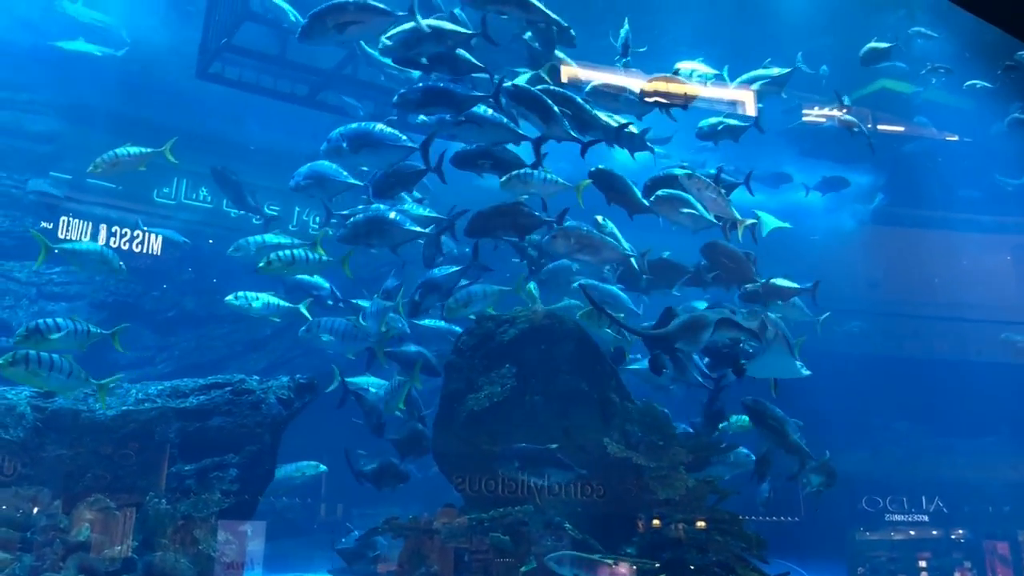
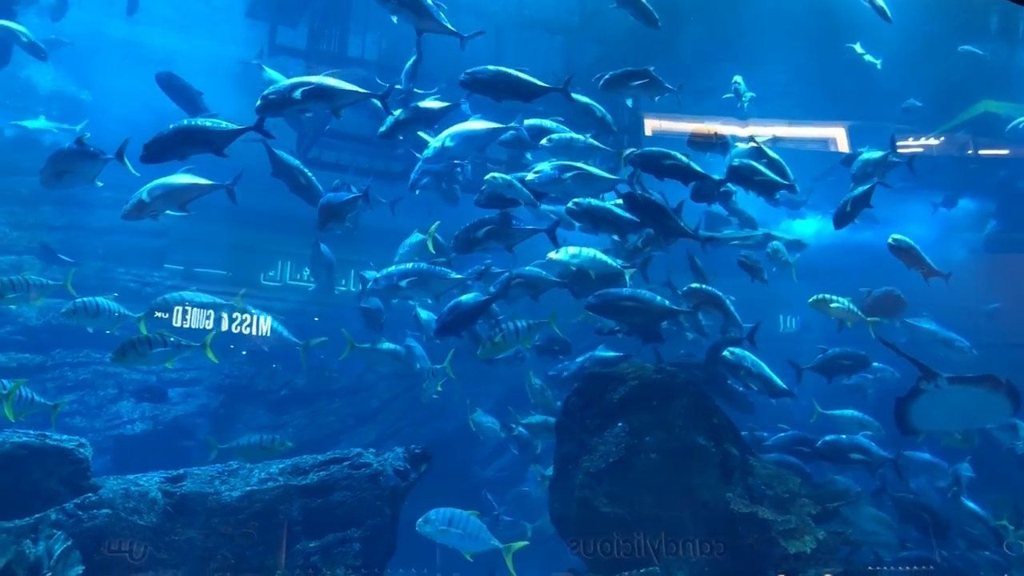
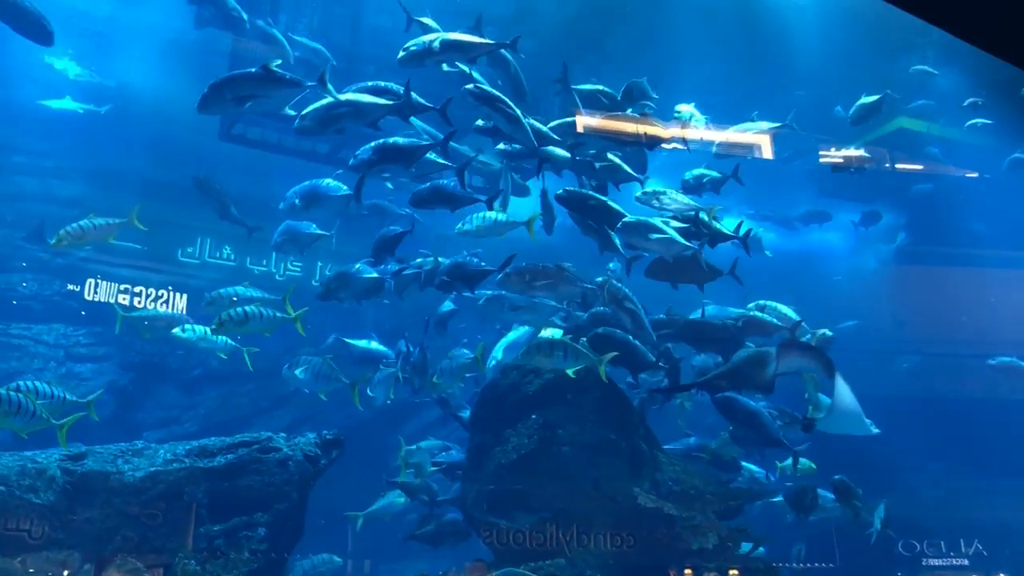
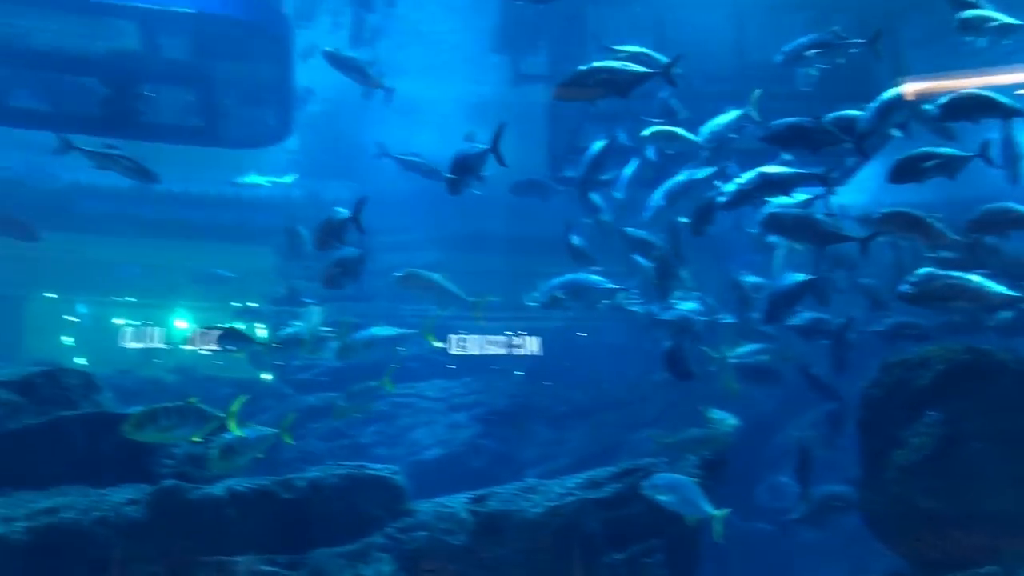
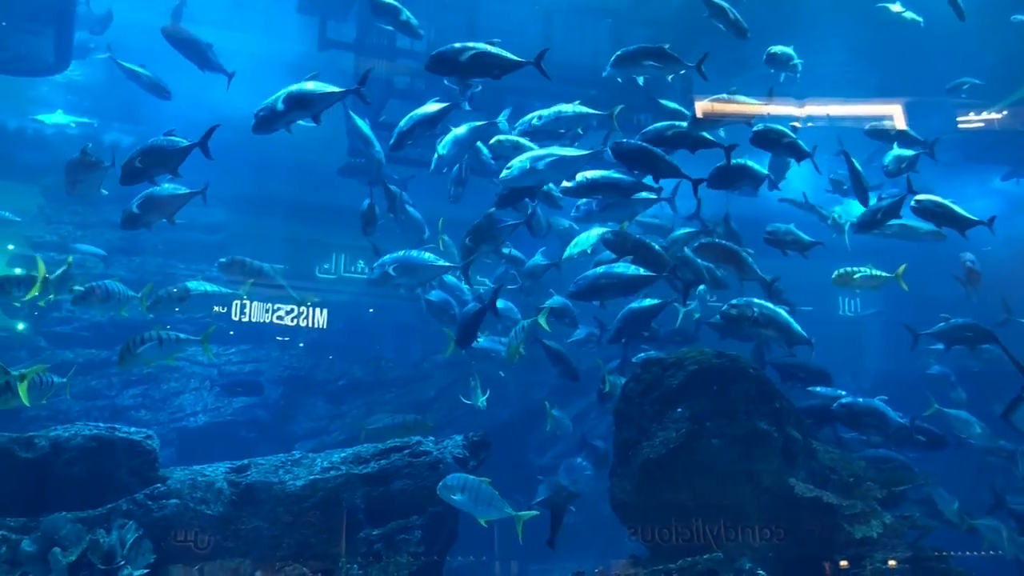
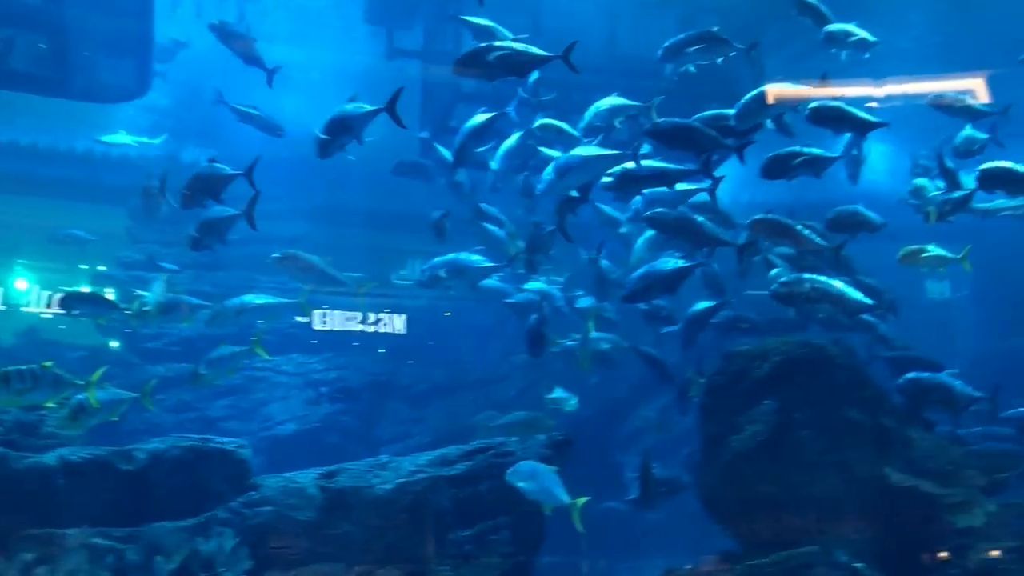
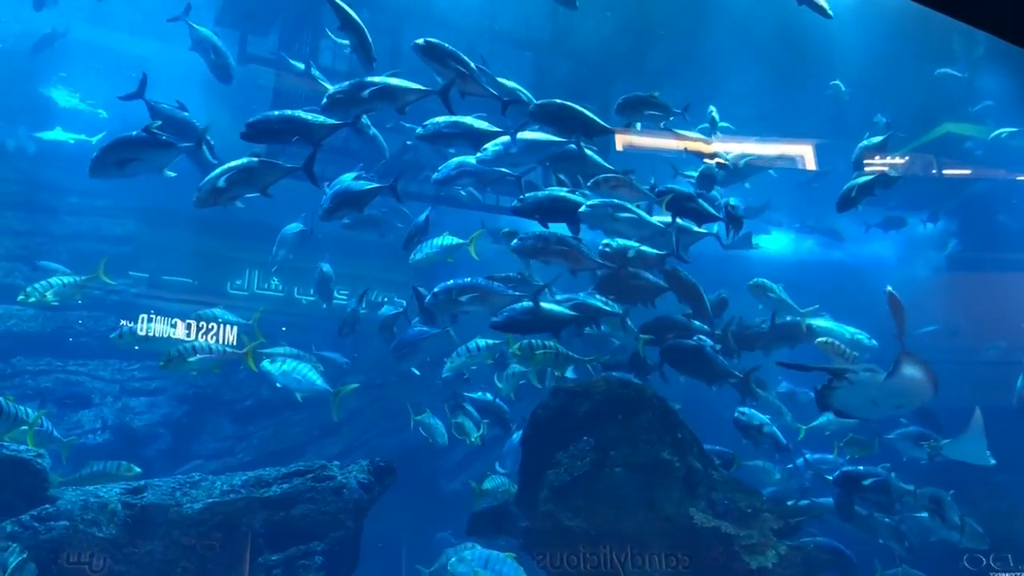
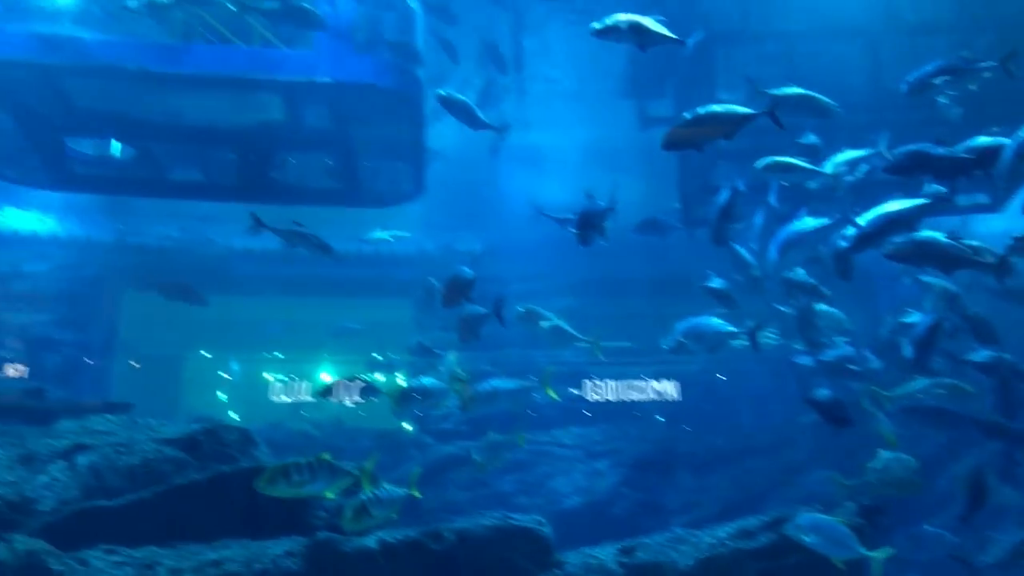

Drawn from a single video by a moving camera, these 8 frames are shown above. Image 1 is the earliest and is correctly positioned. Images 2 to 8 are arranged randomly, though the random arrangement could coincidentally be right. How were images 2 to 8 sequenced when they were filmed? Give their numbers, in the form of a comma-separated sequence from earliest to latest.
3, 7, 2, 5, 6, 4, 8
